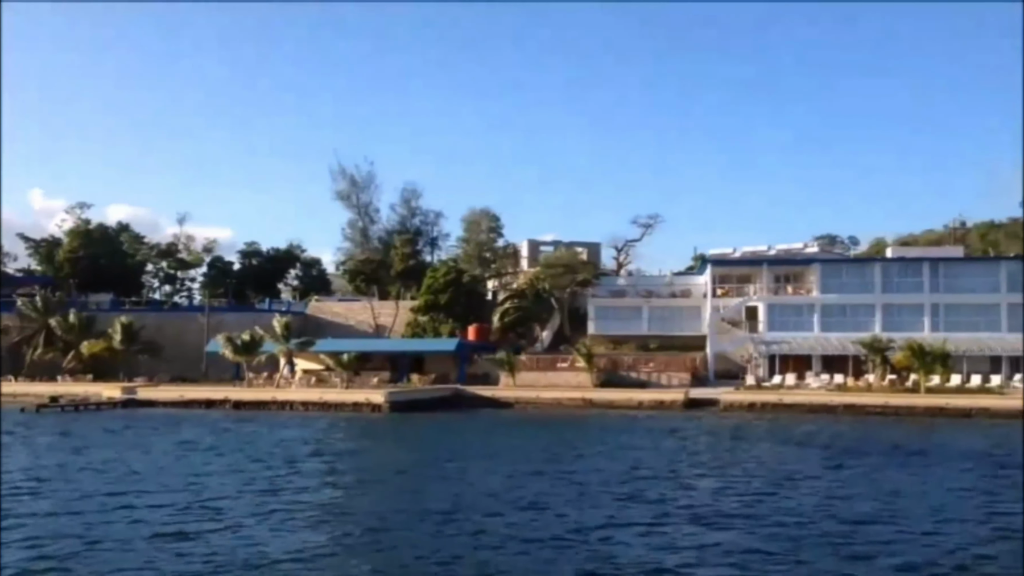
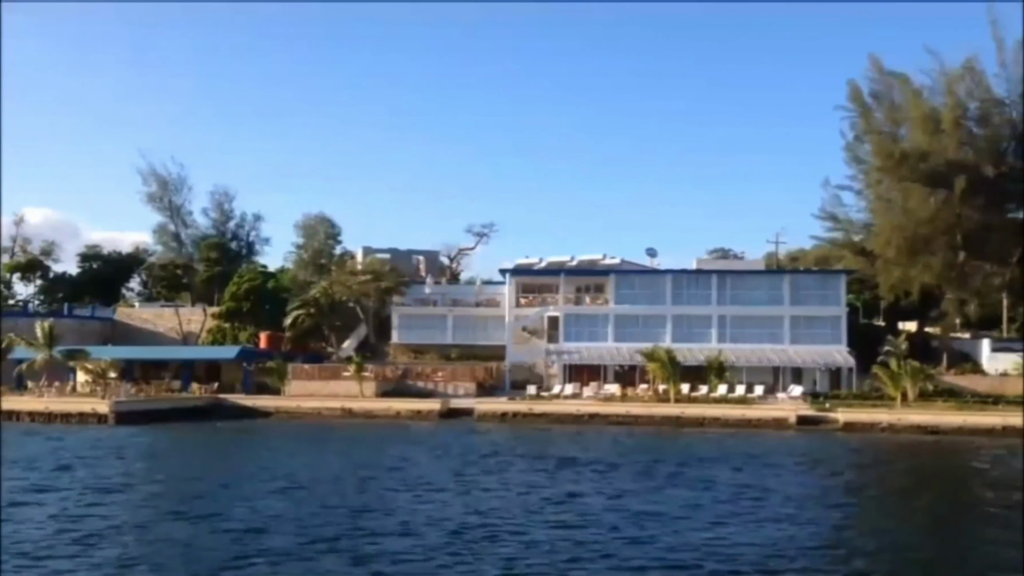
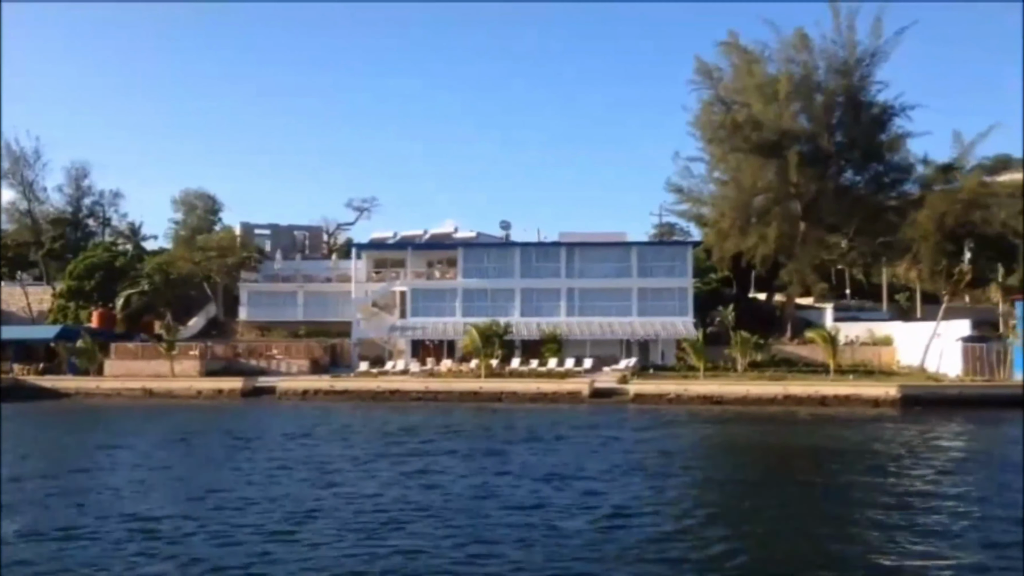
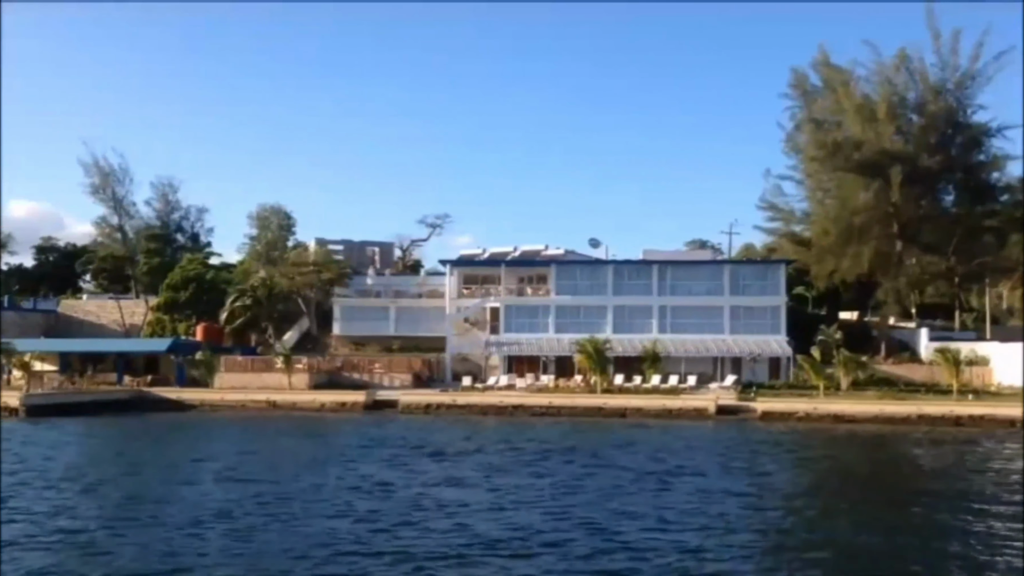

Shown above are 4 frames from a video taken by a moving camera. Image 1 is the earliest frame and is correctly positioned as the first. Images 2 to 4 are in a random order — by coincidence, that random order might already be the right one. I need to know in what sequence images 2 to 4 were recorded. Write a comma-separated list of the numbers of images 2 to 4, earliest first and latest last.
2, 4, 3
